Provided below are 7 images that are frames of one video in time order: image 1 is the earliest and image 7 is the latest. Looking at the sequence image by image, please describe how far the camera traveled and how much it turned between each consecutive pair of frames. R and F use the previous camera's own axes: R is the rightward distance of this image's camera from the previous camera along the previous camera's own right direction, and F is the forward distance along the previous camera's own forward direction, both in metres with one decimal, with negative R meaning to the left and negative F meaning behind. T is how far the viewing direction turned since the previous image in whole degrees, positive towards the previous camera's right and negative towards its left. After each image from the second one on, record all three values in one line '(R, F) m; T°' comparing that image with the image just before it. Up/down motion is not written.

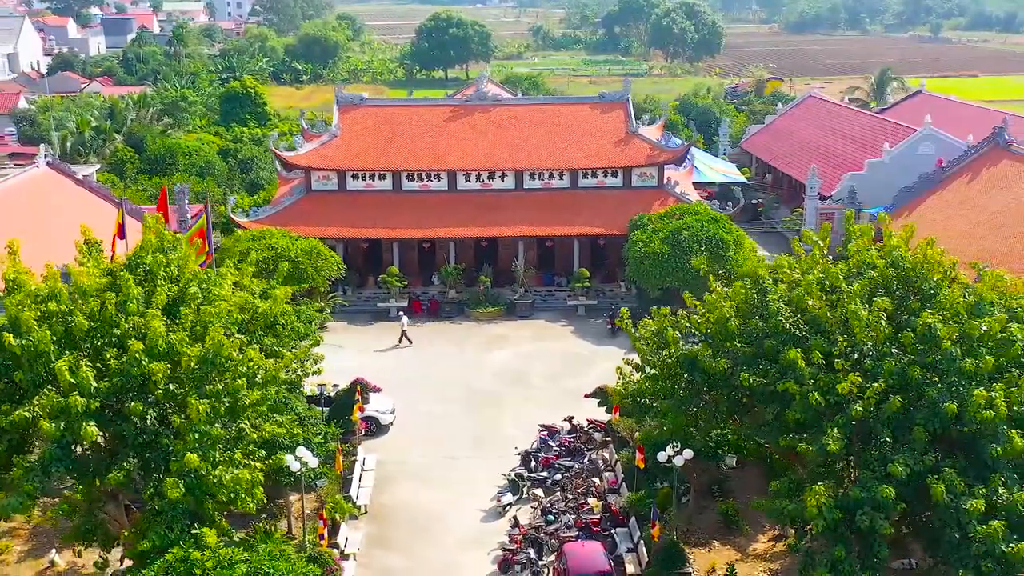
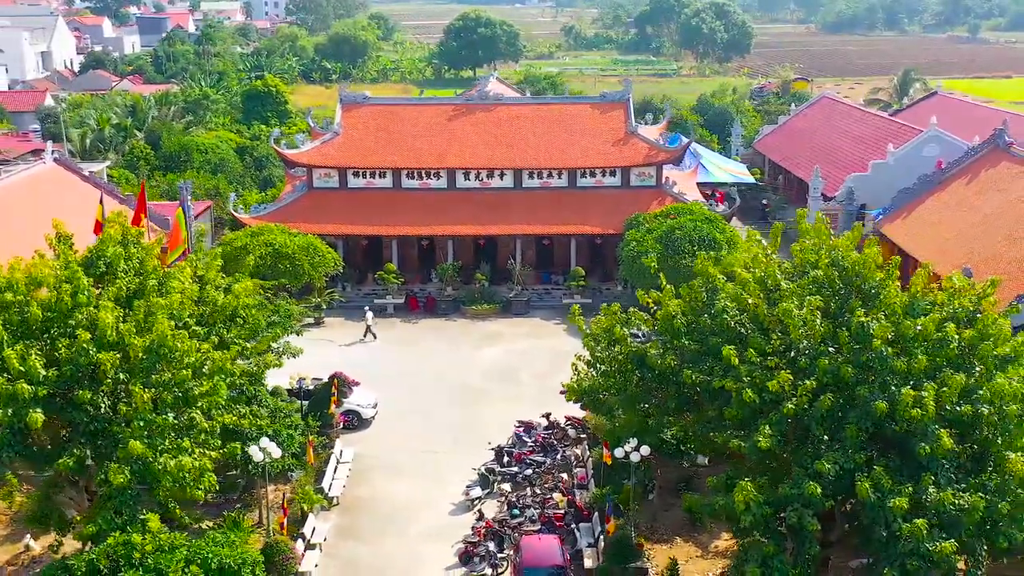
(+1.3, -0.2) m; -2°
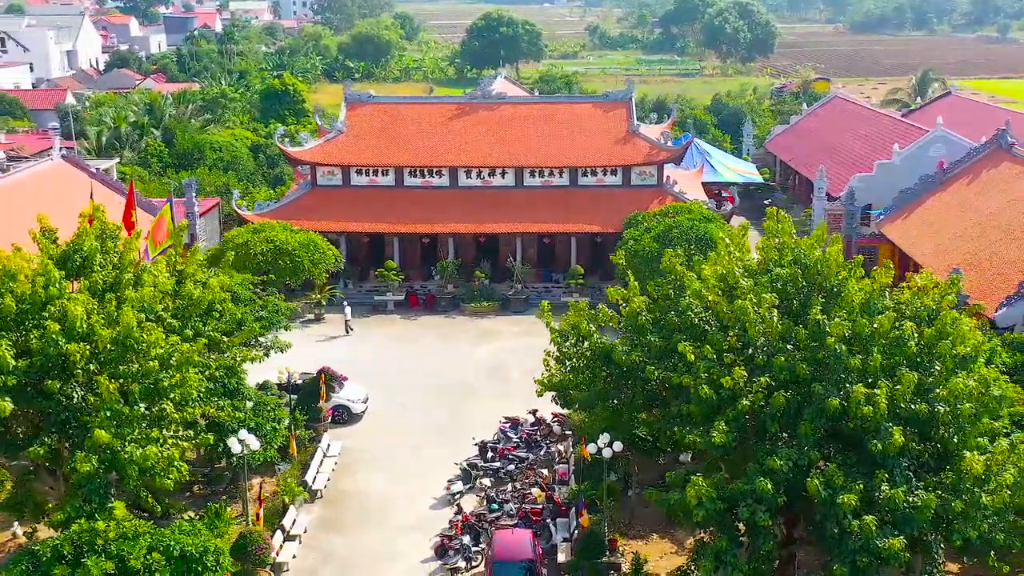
(+0.9, -0.2) m; -2°
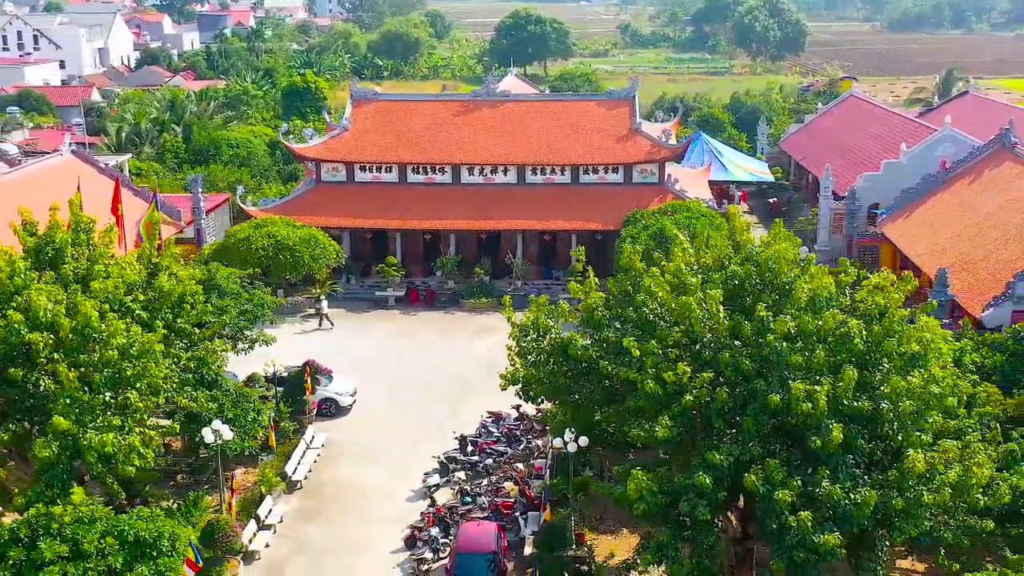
(+1.1, -0.2) m; -2°
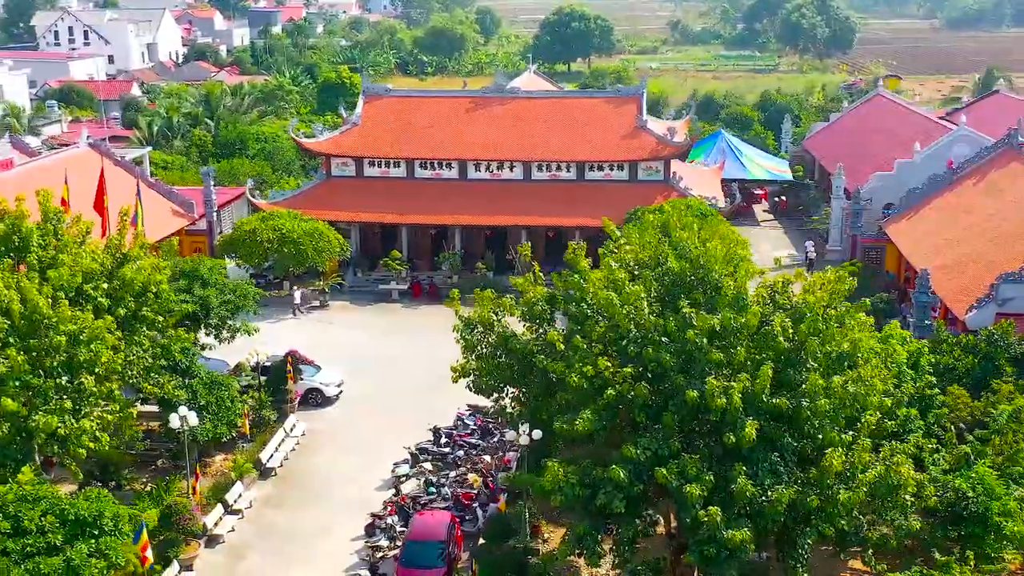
(+1.7, -0.2) m; -3°
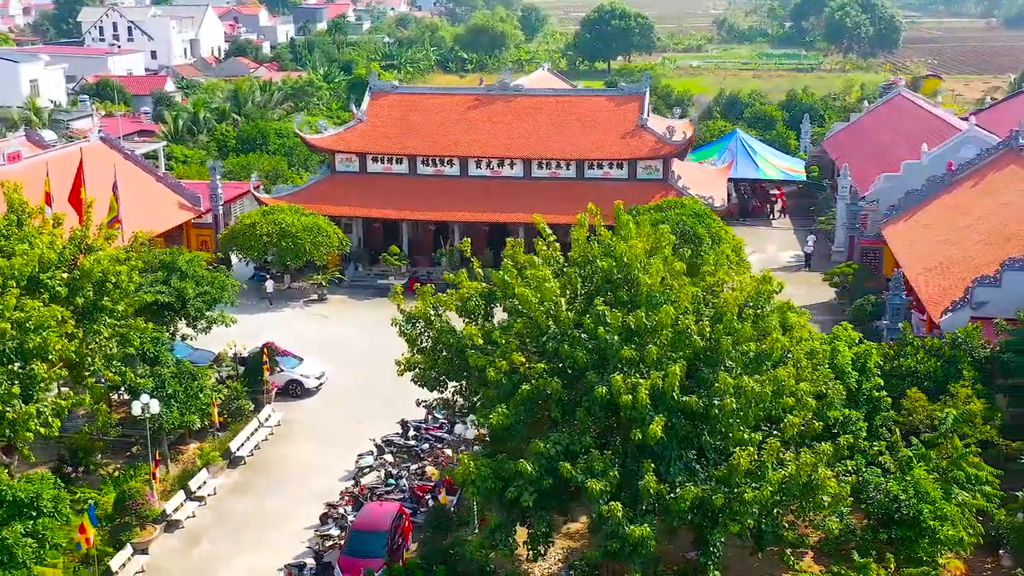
(+1.7, -0.2) m; -3°
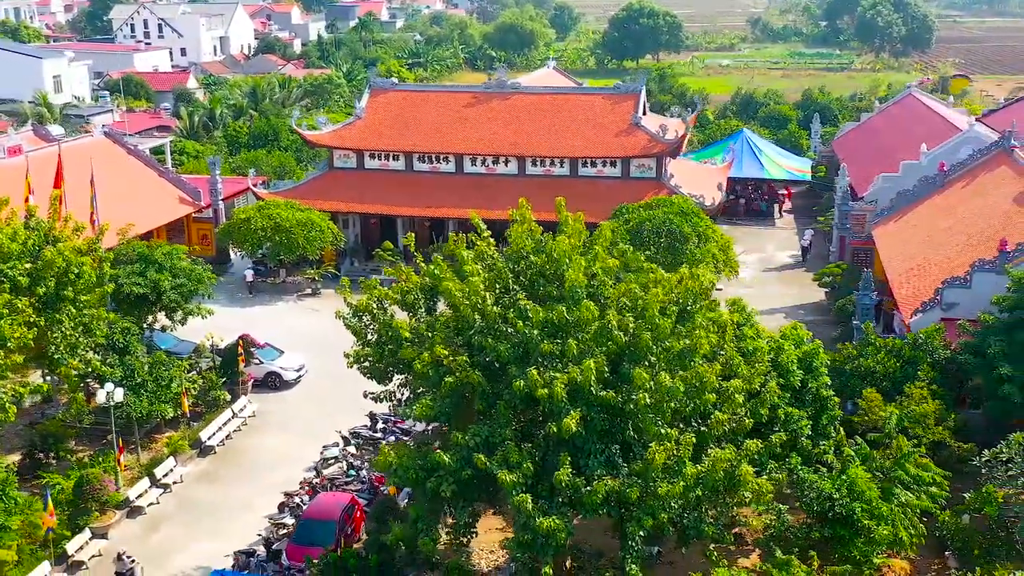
(+1.5, -0.2) m; -2°
